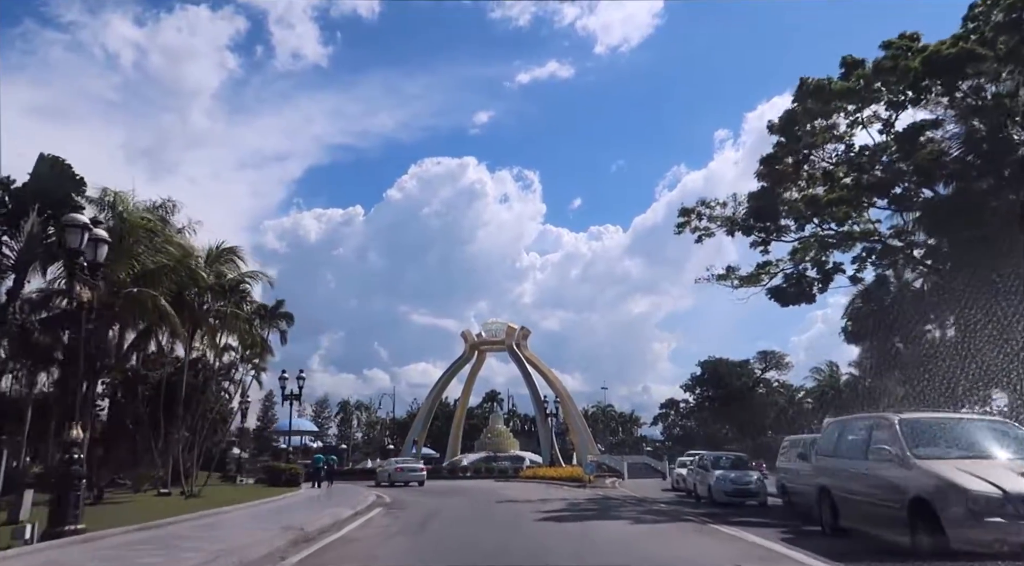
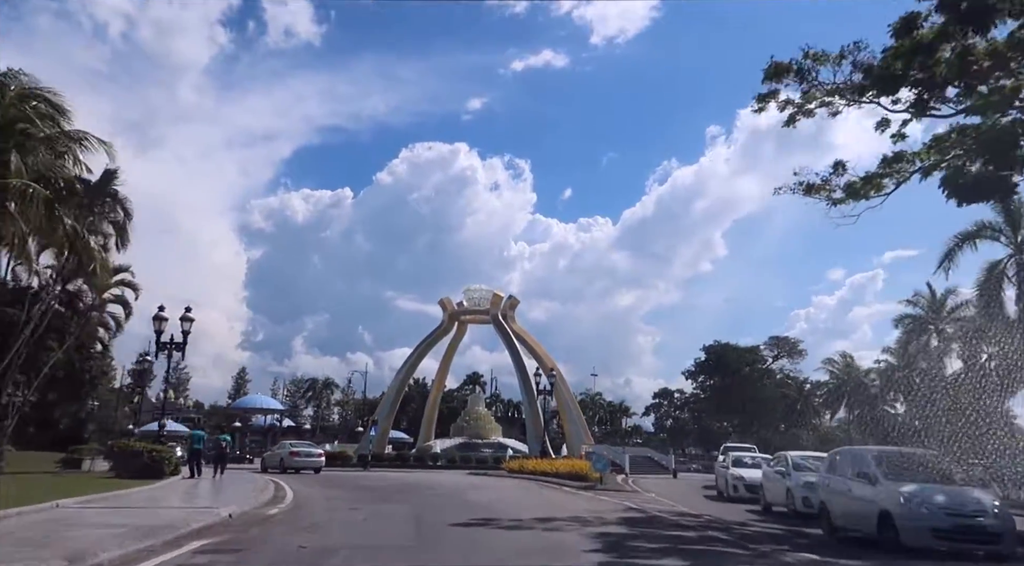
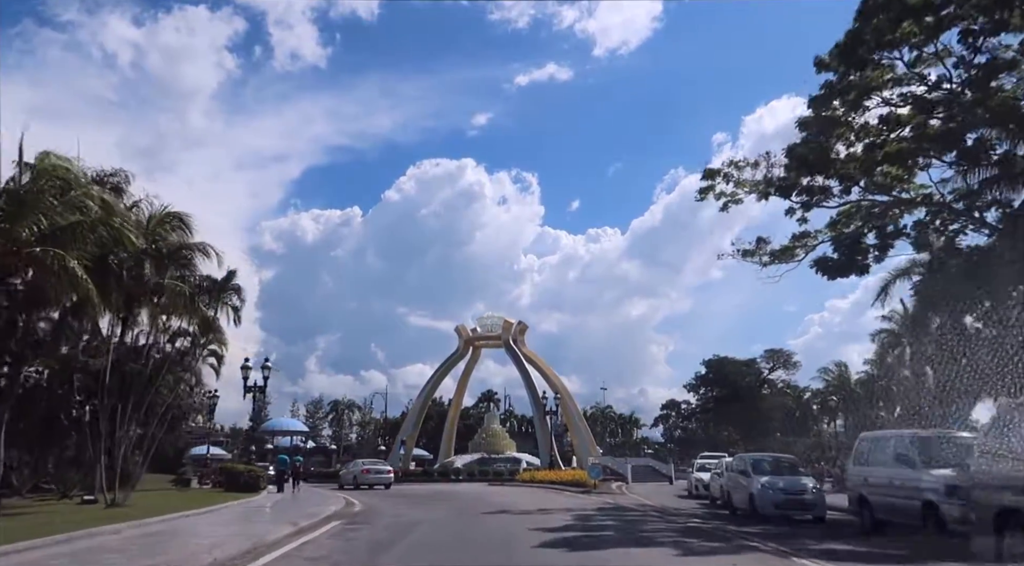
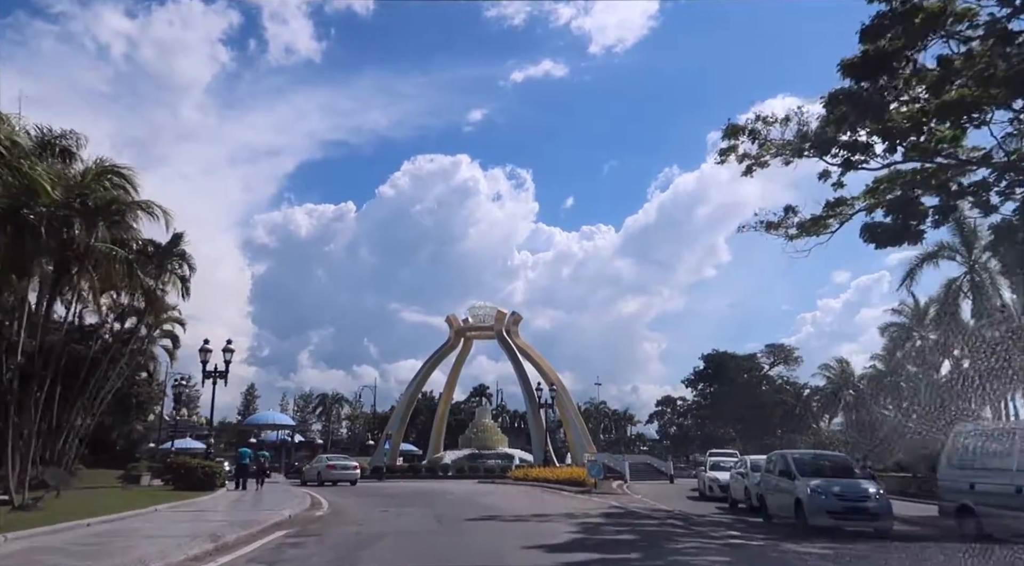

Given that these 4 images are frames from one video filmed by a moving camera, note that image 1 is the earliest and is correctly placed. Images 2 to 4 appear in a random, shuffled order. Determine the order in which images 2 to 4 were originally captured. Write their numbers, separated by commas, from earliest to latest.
3, 4, 2
